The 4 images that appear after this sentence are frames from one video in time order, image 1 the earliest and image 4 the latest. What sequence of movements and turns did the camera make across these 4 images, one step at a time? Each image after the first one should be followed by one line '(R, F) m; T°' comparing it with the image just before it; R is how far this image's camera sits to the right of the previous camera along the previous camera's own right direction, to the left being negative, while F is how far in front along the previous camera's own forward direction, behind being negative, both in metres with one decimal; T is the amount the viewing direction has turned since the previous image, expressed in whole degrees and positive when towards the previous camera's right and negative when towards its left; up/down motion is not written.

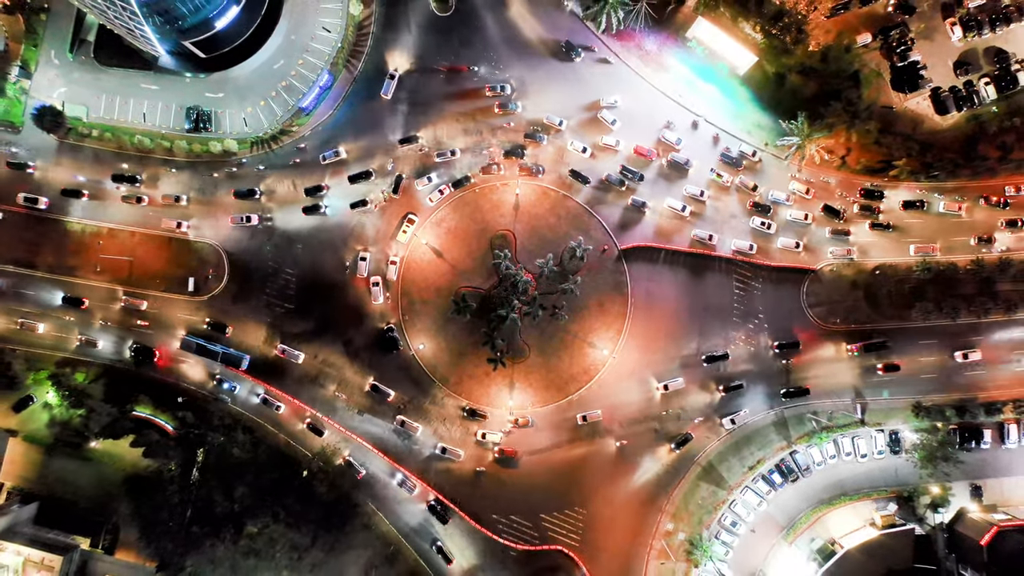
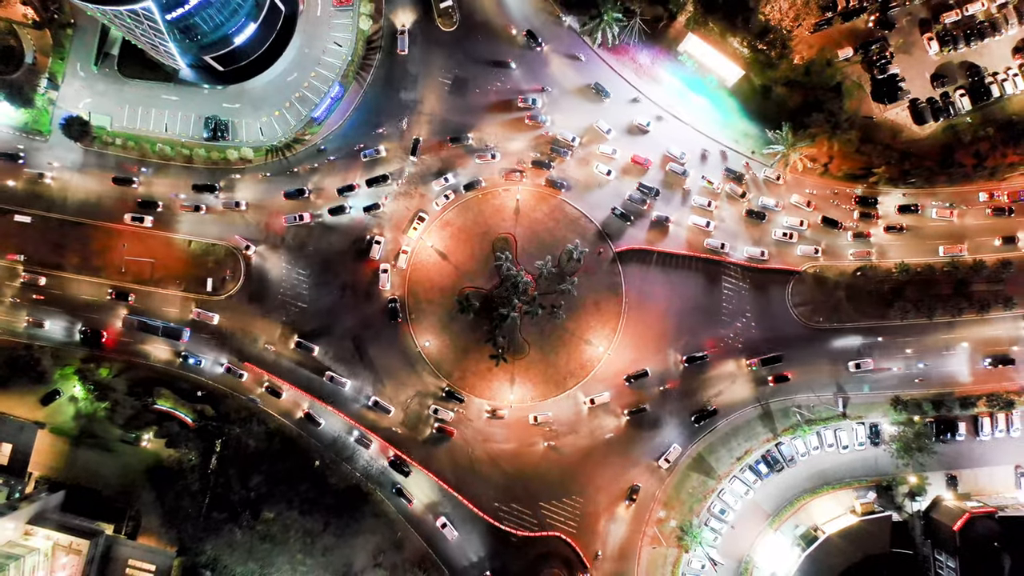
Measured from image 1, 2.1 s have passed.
(-0.1, -3.2) m; 0°
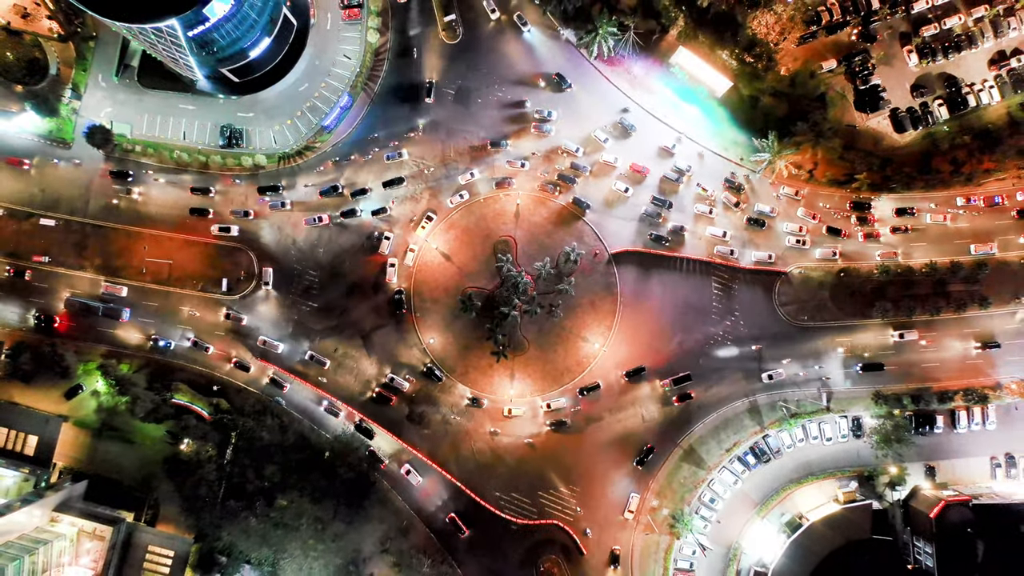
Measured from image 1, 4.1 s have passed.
(-0.1, -3.1) m; 0°
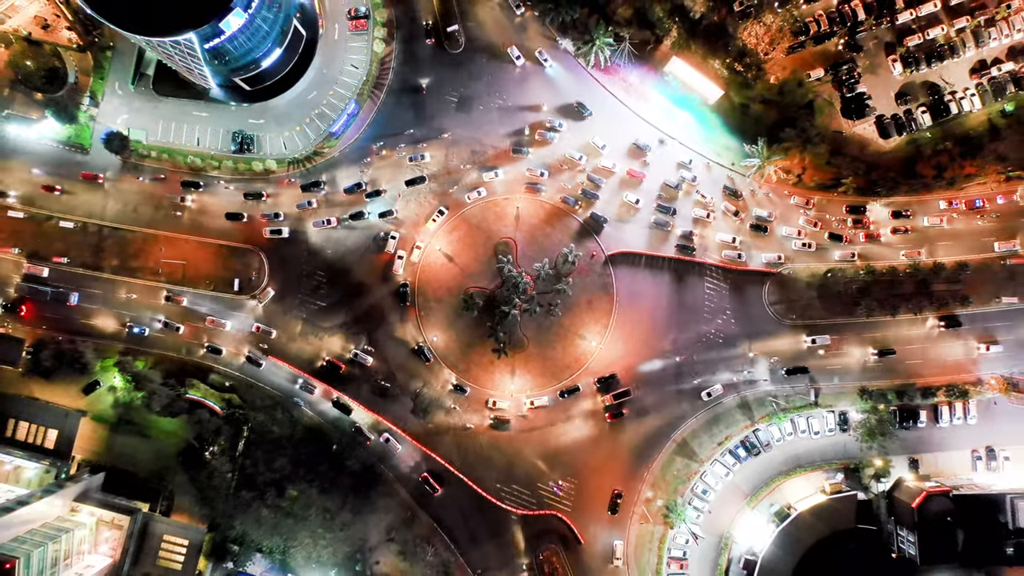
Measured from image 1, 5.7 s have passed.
(-0.1, -2.6) m; 0°
